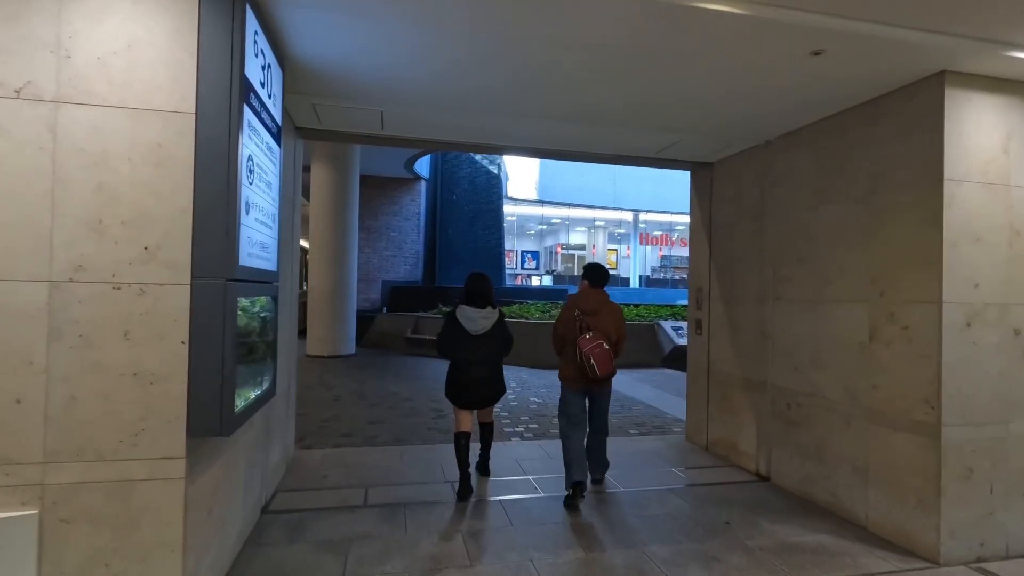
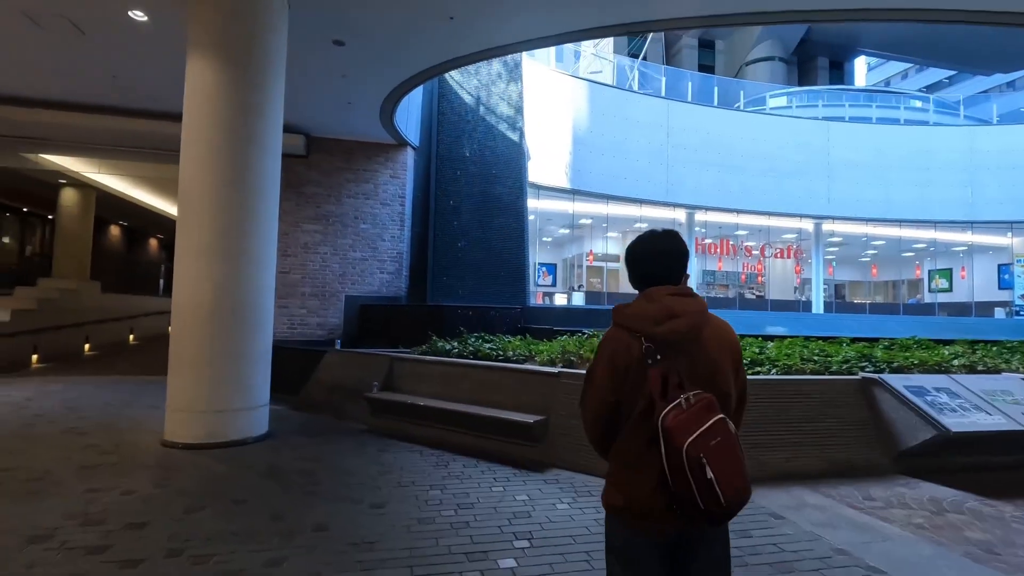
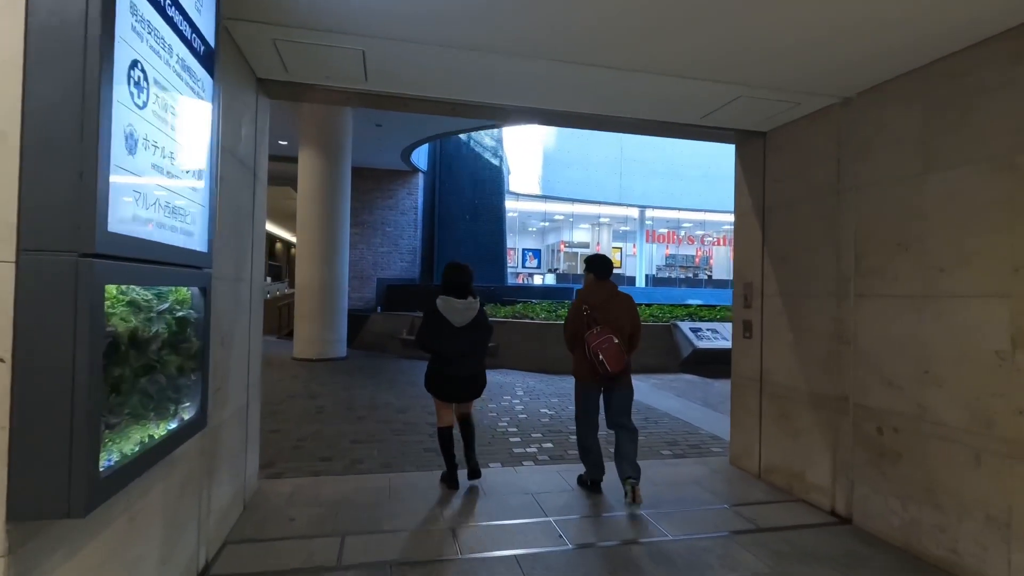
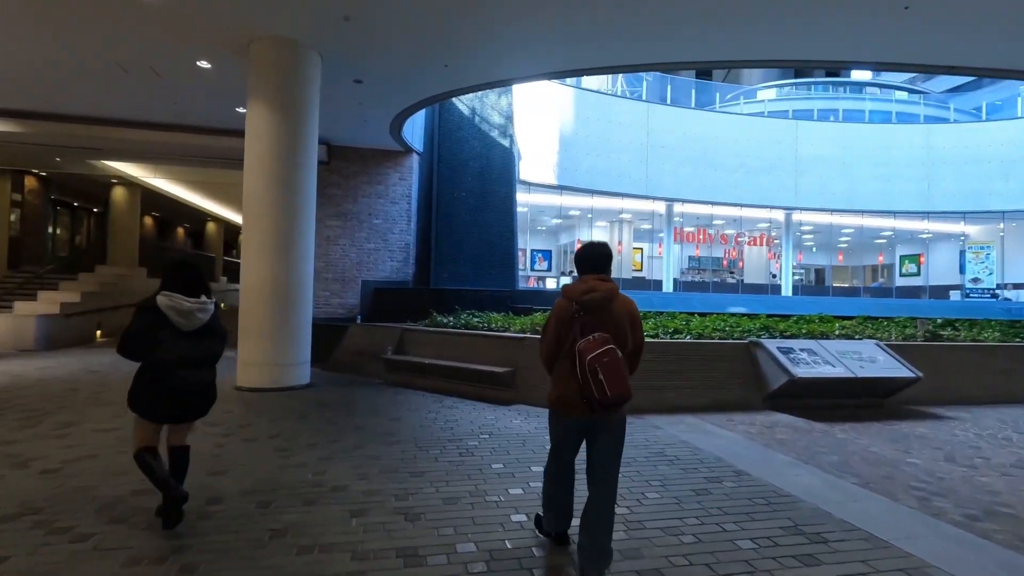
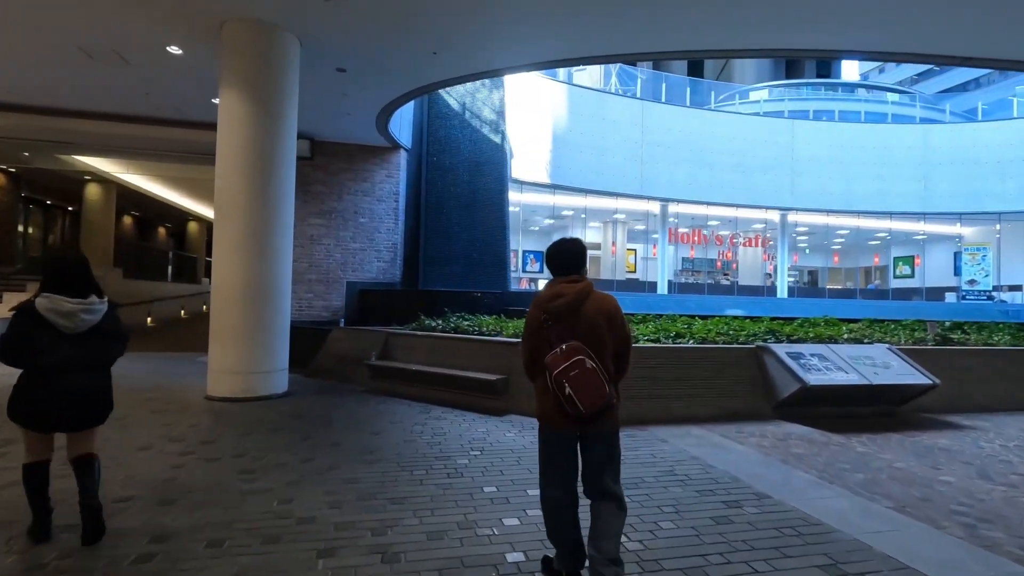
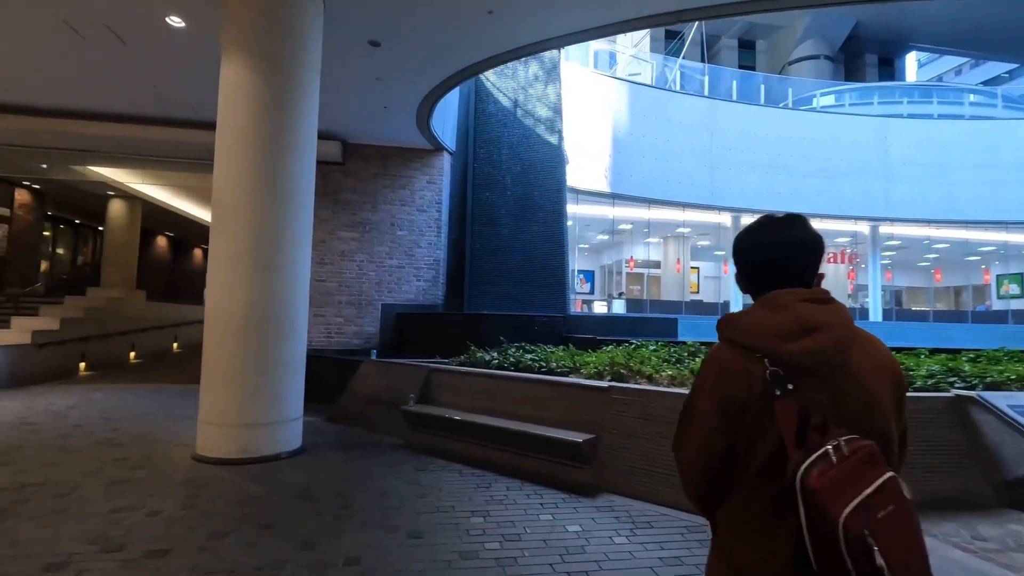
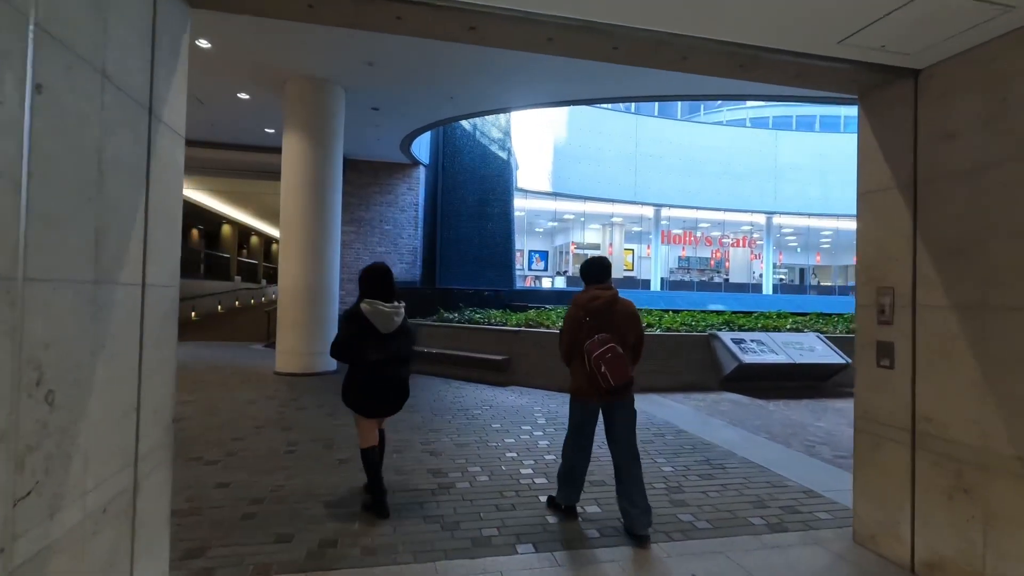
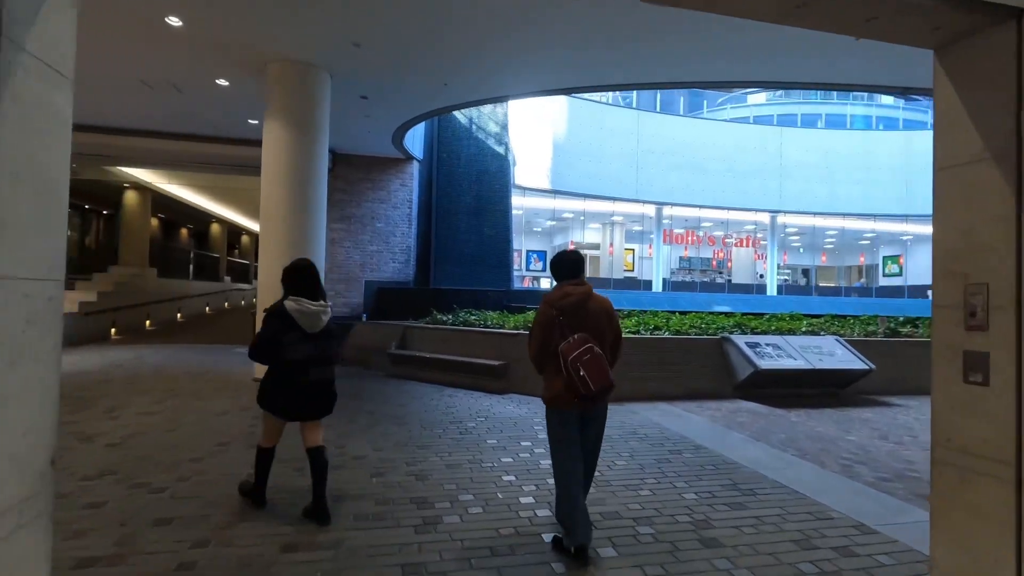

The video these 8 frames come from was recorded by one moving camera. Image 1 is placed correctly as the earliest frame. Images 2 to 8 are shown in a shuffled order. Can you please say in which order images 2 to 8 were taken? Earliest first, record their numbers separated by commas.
3, 7, 8, 4, 5, 2, 6
